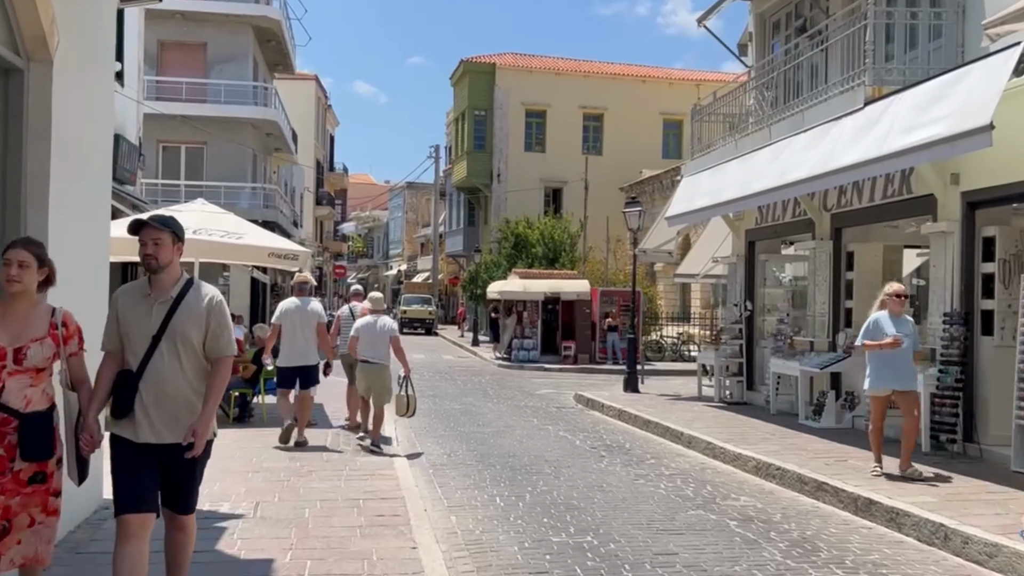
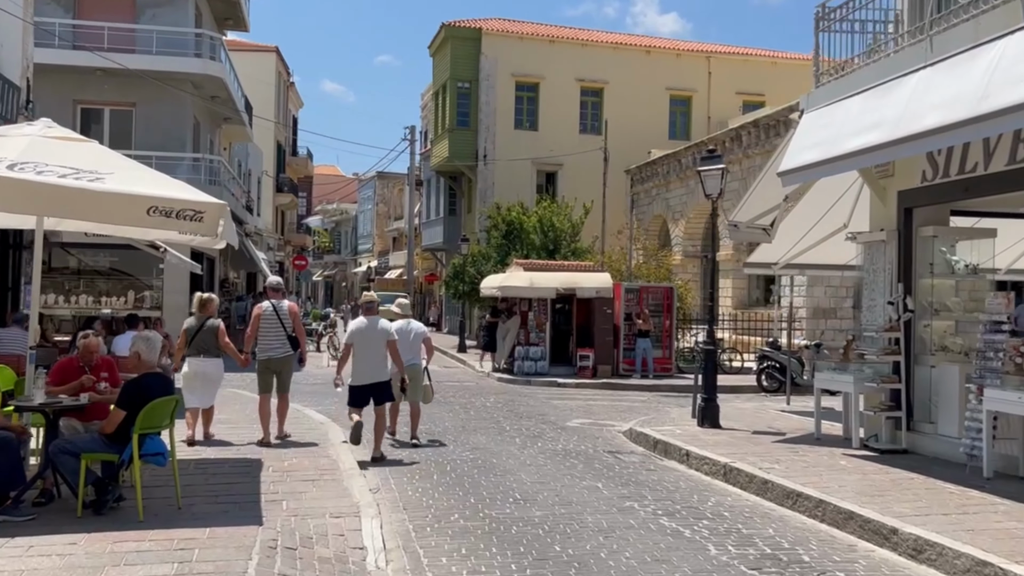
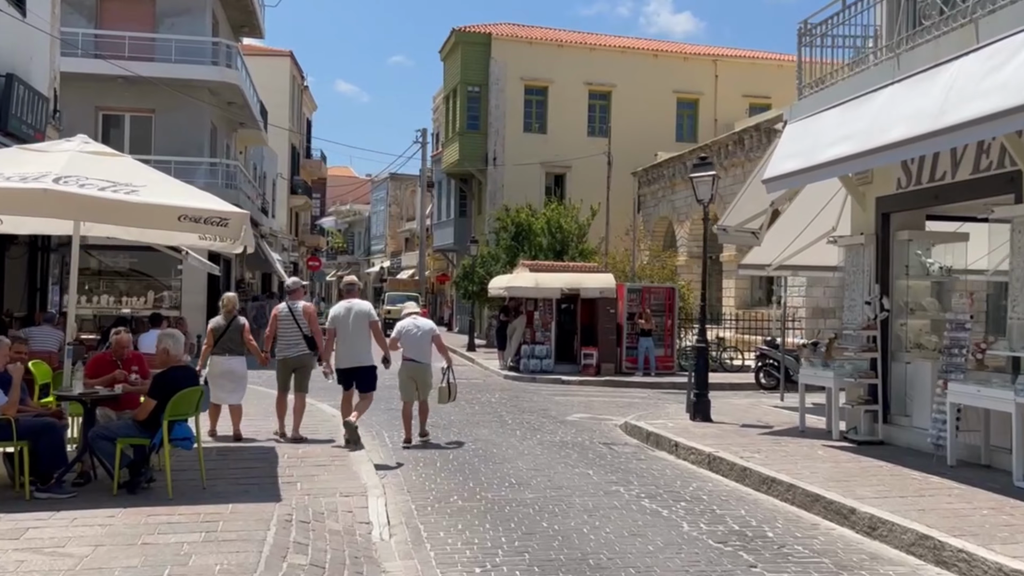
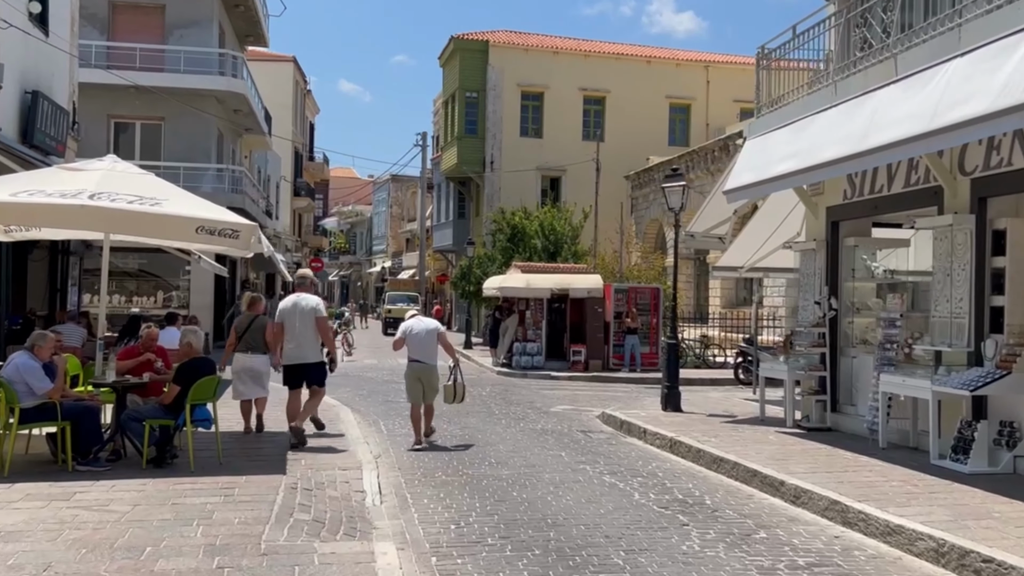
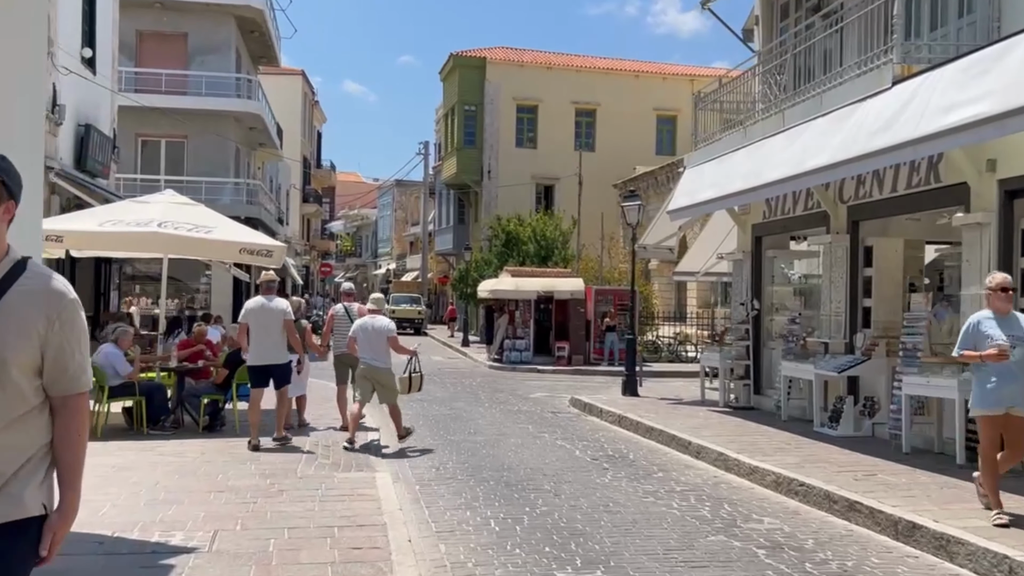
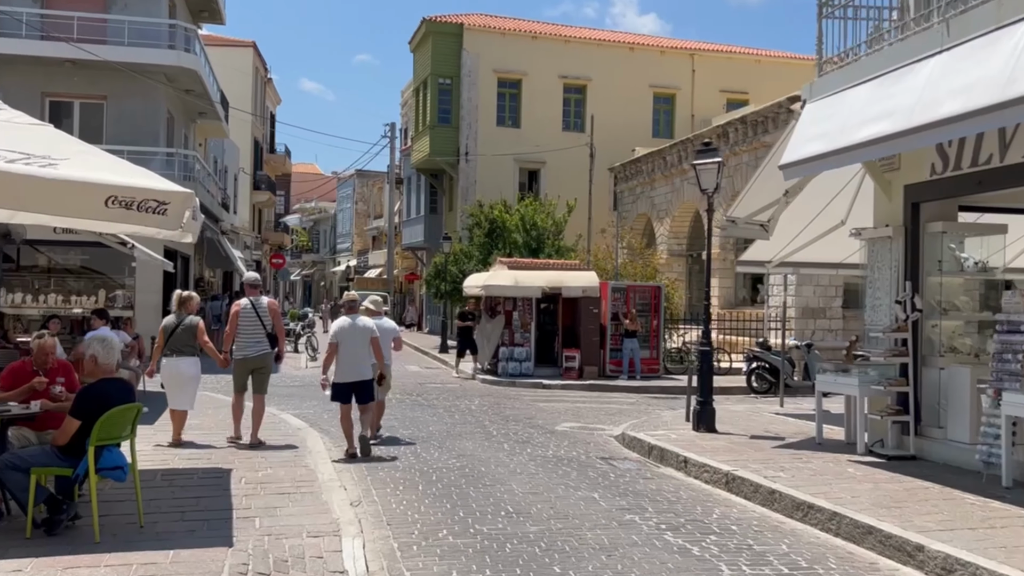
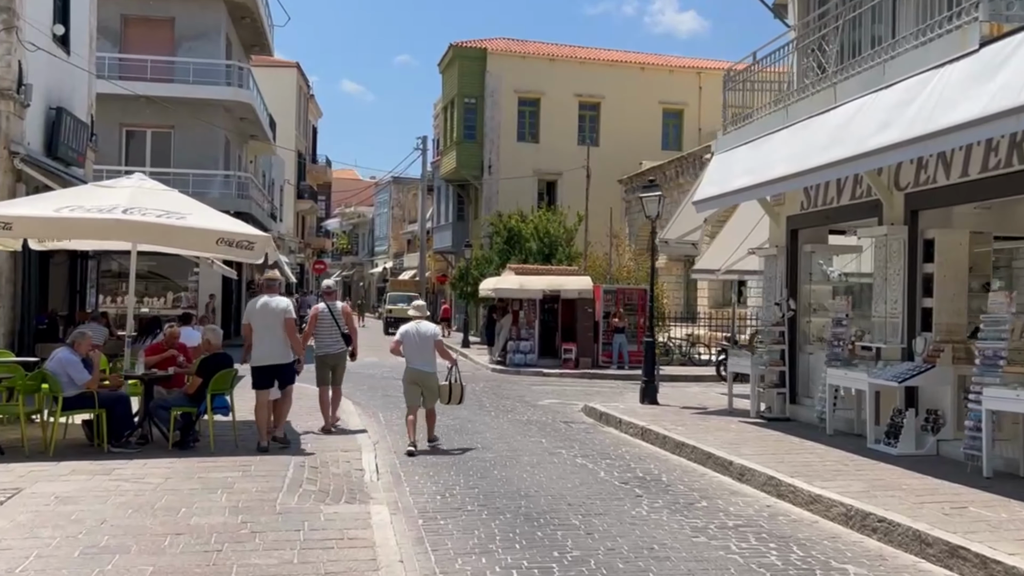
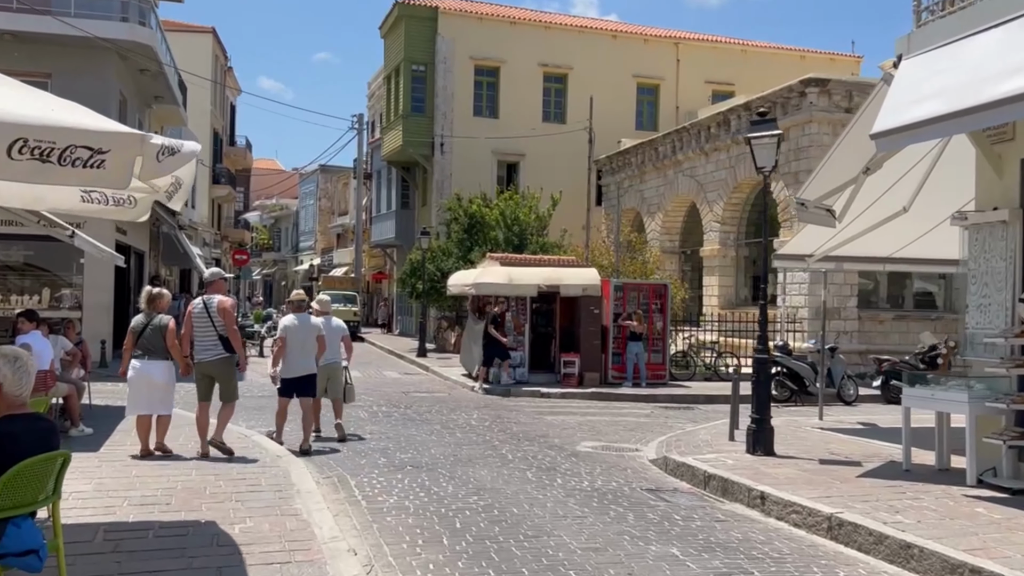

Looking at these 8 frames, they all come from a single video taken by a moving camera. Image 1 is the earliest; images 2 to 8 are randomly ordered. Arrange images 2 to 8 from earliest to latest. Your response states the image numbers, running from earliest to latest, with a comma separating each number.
5, 7, 4, 3, 2, 6, 8
